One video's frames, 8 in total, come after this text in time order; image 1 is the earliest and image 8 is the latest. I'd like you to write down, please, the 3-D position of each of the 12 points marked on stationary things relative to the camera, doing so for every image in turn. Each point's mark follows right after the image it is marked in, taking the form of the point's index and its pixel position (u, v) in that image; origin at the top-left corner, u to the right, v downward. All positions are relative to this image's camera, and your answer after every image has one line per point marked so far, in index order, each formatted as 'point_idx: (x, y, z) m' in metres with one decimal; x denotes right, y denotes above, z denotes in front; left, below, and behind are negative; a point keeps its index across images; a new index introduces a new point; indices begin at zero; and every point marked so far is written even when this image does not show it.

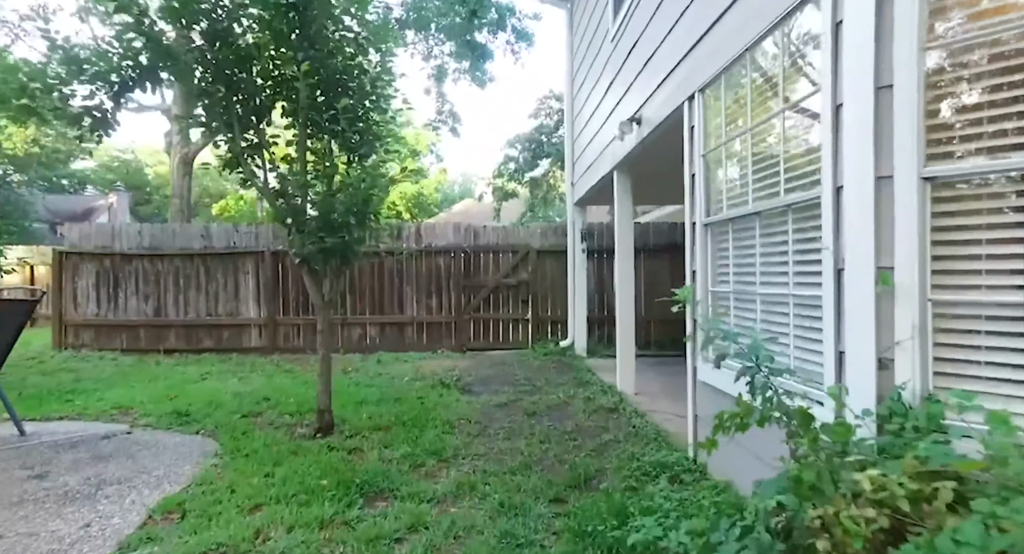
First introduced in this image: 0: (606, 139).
0: (+1.0, +1.5, +6.5) m
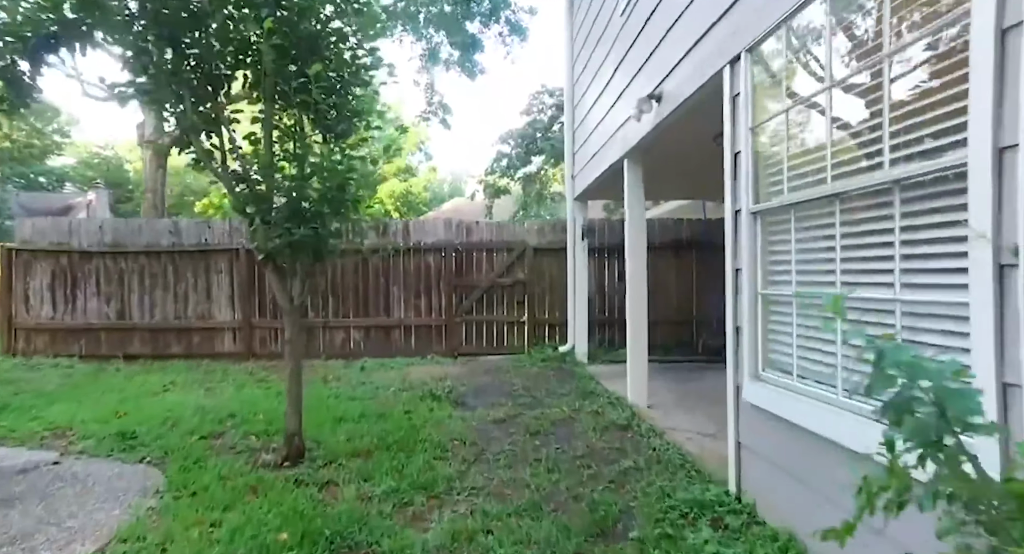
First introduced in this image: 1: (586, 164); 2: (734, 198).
0: (+1.0, +1.5, +5.9) m
1: (+0.9, +1.4, +7.5) m
2: (+1.1, +0.4, +2.9) m
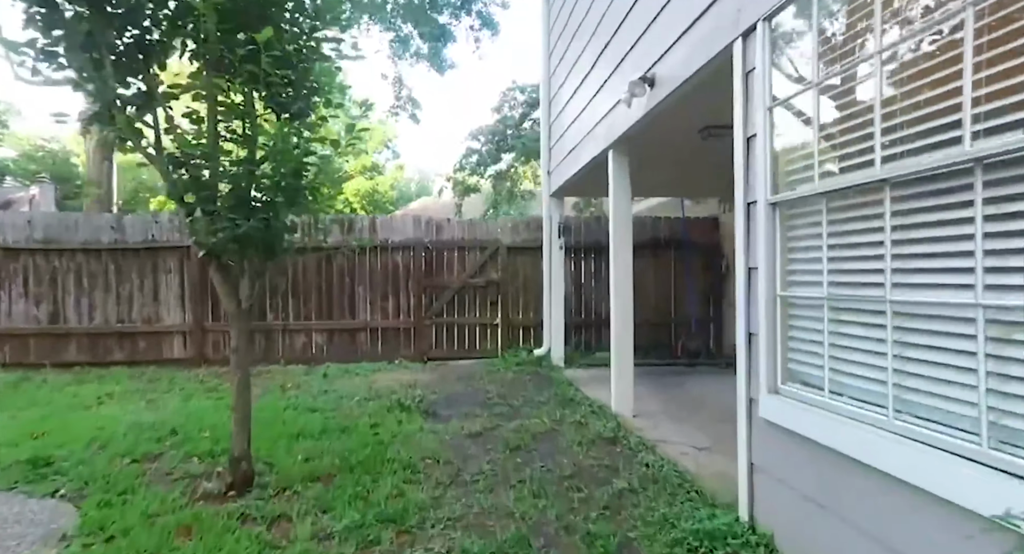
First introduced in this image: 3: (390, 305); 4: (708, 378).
0: (+0.8, +1.5, +5.6) m
1: (+0.6, +1.4, +7.1) m
2: (+1.0, +0.4, +2.6) m
3: (-1.6, -0.4, +8.0) m
4: (+2.2, -1.1, +6.9) m
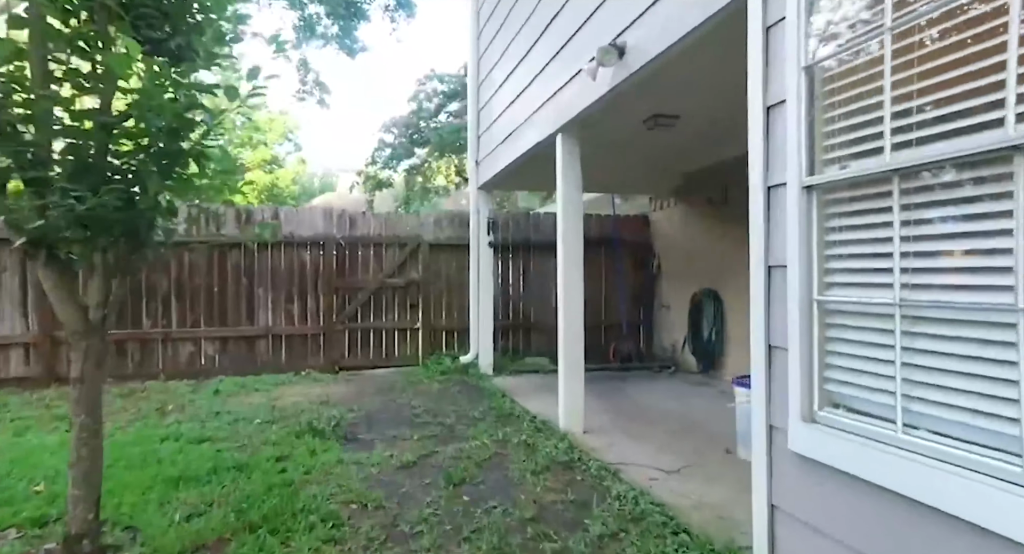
0: (+0.2, +1.5, +5.0) m
1: (-0.2, +1.4, +6.5) m
2: (+0.9, +0.4, +2.1) m
3: (-2.5, -0.4, +7.1) m
4: (+1.4, -1.1, +6.5) m
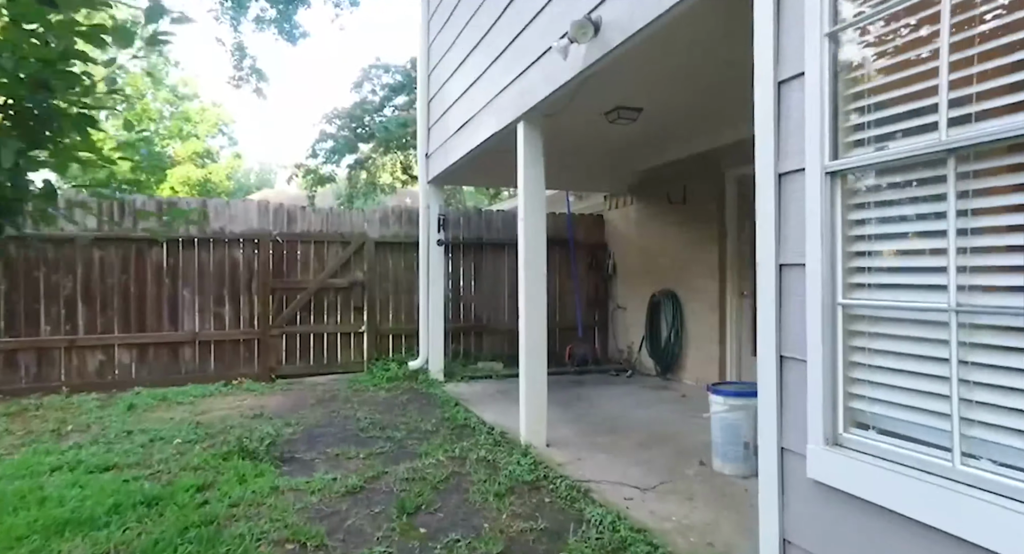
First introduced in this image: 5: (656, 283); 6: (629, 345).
0: (-0.2, +1.5, +4.7) m
1: (-0.7, +1.4, +6.1) m
2: (+0.8, +0.4, +1.9) m
3: (-3.1, -0.4, +6.5) m
4: (+0.9, -1.1, +6.3) m
5: (+1.7, -0.1, +7.1) m
6: (+1.5, -0.9, +7.6) m
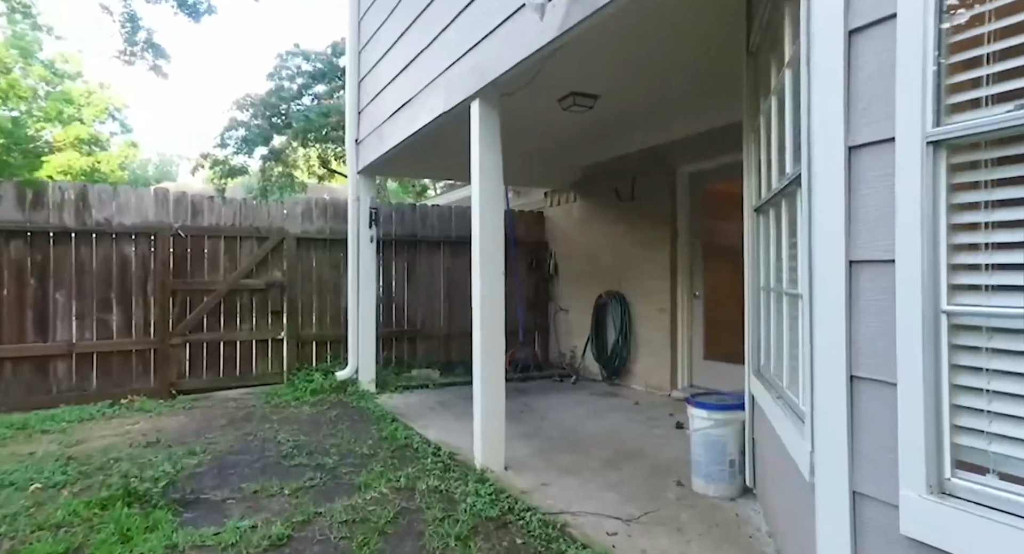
0: (-0.5, +1.5, +4.1) m
1: (-1.2, +1.4, +5.5) m
2: (+0.8, +0.4, +1.5) m
3: (-3.6, -0.4, +5.5) m
4: (+0.4, -1.1, +5.9) m
5: (+1.0, -0.1, +6.8) m
6: (+0.7, -0.9, +7.3) m
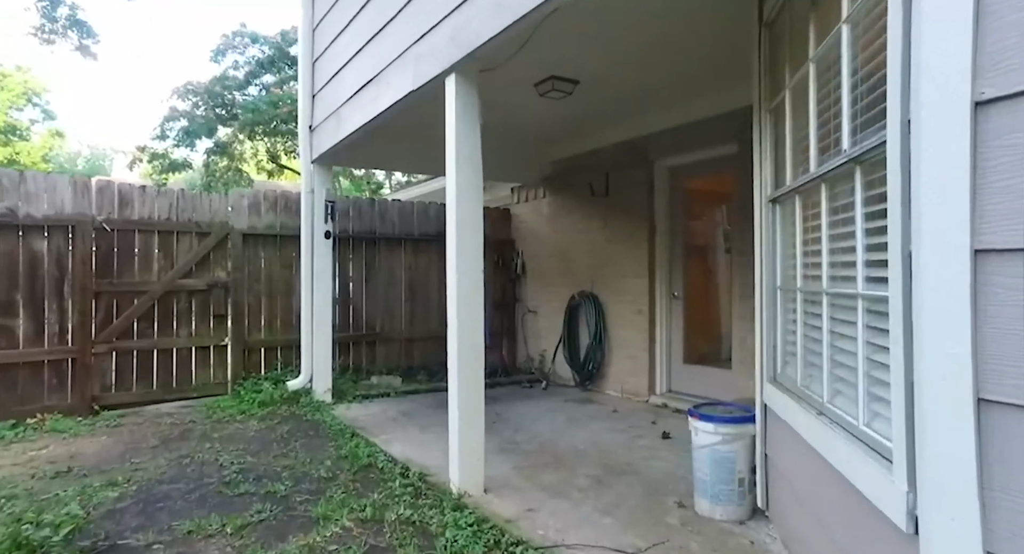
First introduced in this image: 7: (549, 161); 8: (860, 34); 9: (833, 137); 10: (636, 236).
0: (-0.7, +1.5, +3.7) m
1: (-1.5, +1.4, +5.0) m
2: (+0.9, +0.4, +1.1) m
3: (-3.9, -0.4, +4.9) m
4: (+0.1, -1.1, +5.5) m
5: (+0.7, -0.1, +6.5) m
6: (+0.3, -0.9, +6.9) m
7: (+0.4, +1.3, +6.8) m
8: (+1.0, +0.7, +1.7) m
9: (+1.0, +0.4, +1.9) m
10: (+1.2, +0.4, +5.7) m
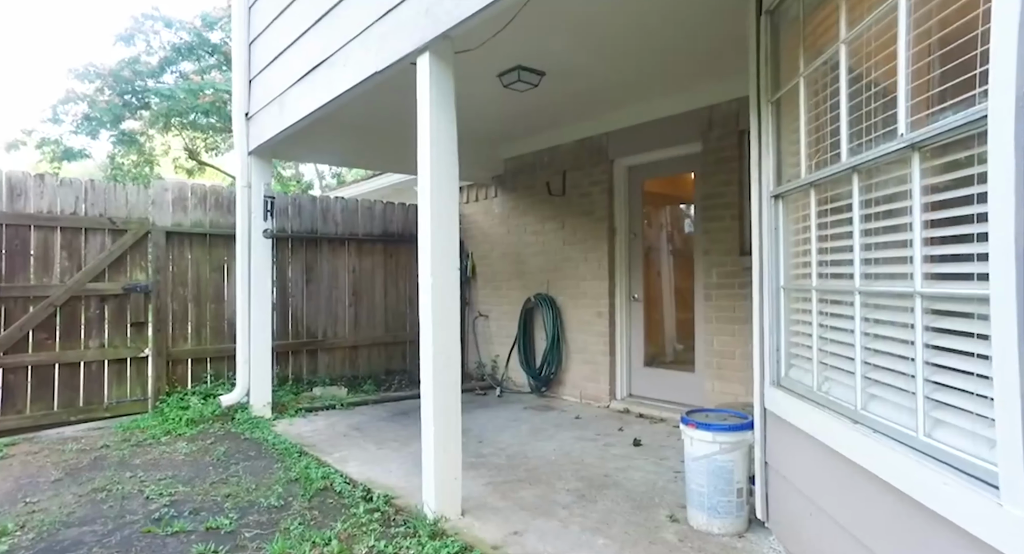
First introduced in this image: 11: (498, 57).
0: (-0.8, +1.5, +3.4) m
1: (-1.8, +1.4, +4.6) m
2: (+1.0, +0.4, +1.0) m
3: (-4.1, -0.4, +4.1) m
4: (-0.3, -1.2, +5.2) m
5: (+0.2, -0.1, +6.2) m
6: (-0.2, -0.9, +6.6) m
7: (-0.1, +1.3, +6.5) m
8: (+1.0, +0.7, +1.5) m
9: (+1.1, +0.5, +1.8) m
10: (+0.8, +0.4, +5.6) m
11: (-0.1, +1.4, +3.9) m
